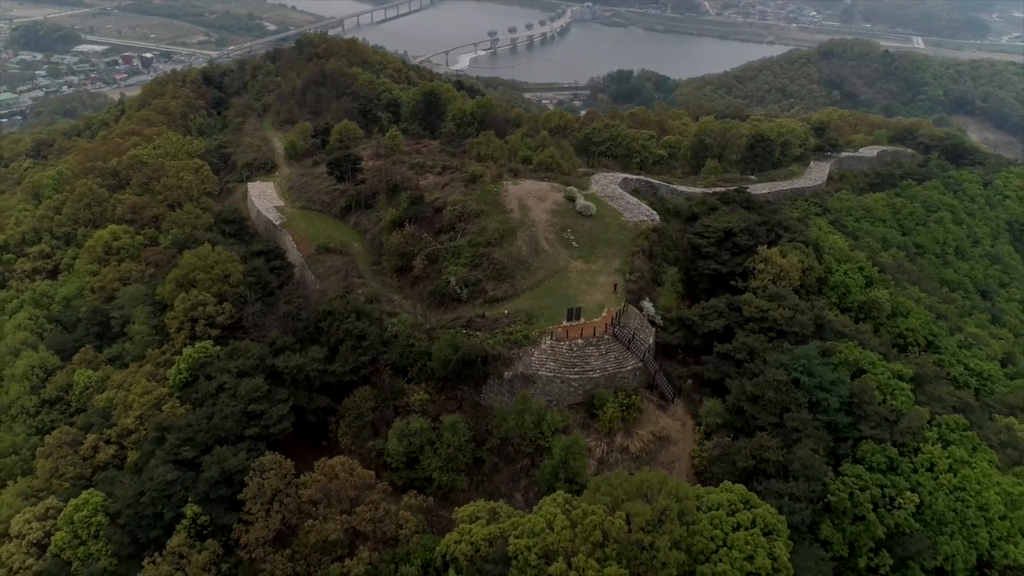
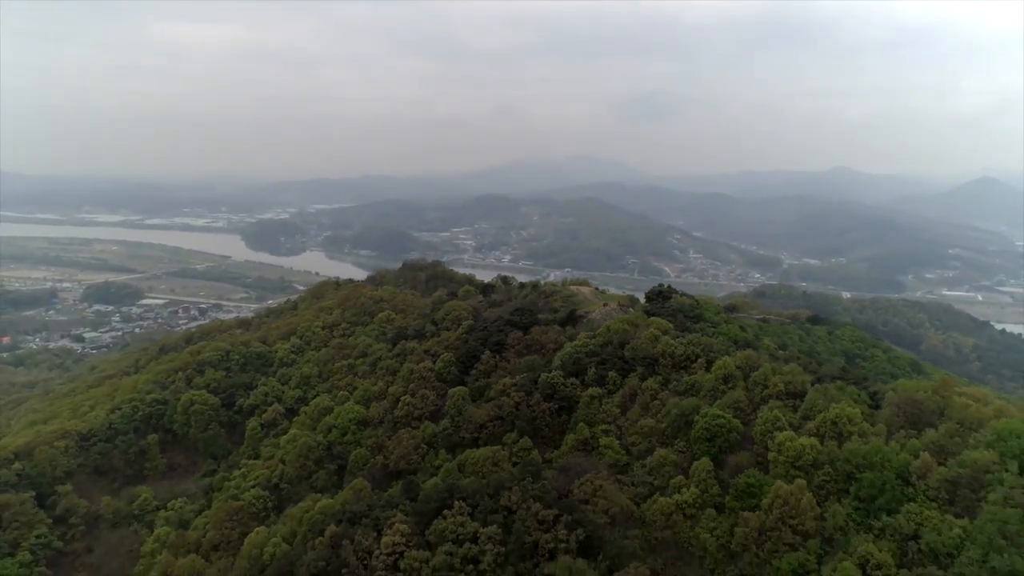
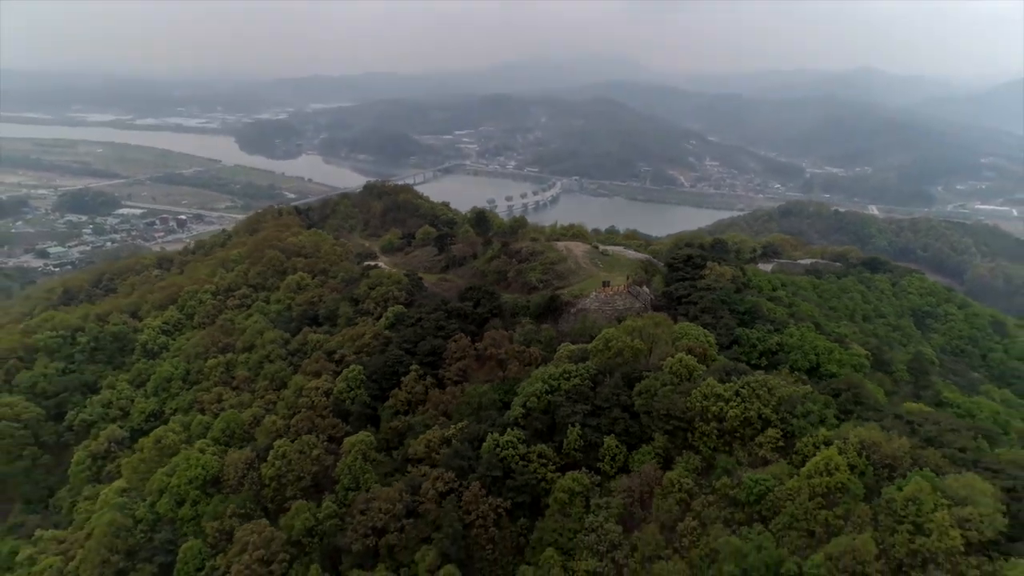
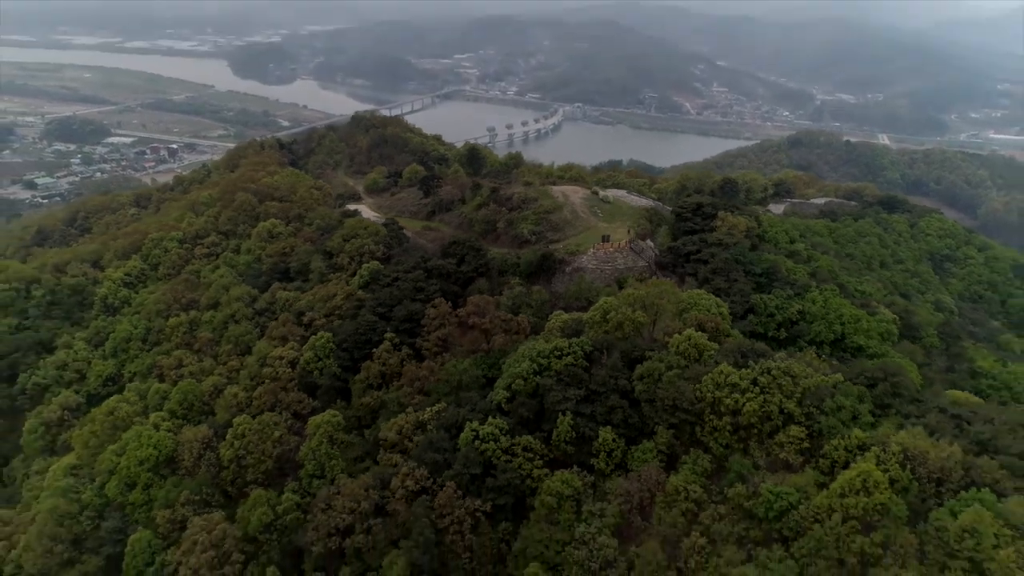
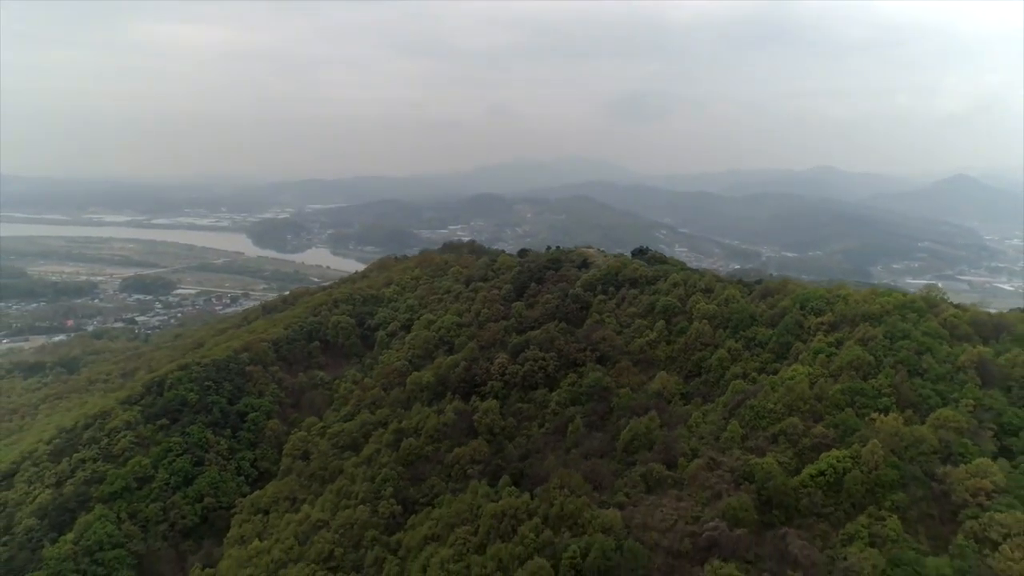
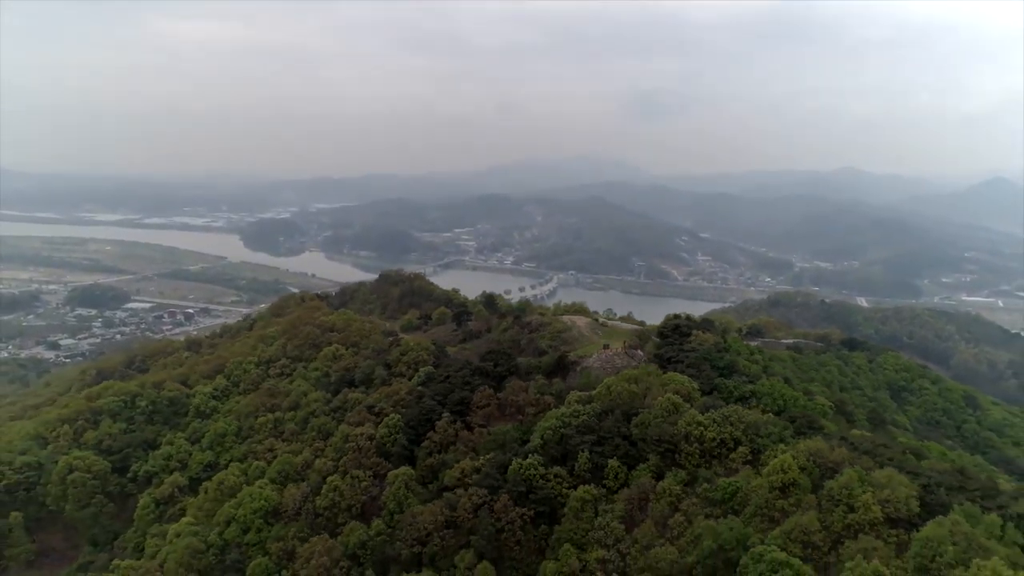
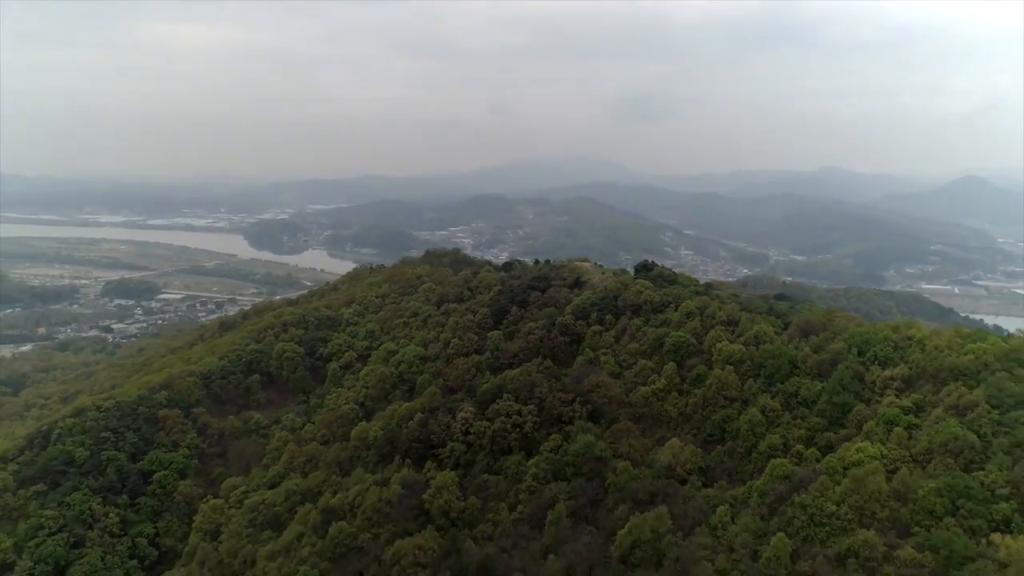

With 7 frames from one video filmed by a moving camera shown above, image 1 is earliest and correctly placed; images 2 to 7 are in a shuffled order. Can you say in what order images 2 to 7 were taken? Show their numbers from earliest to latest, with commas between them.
4, 3, 6, 2, 7, 5
